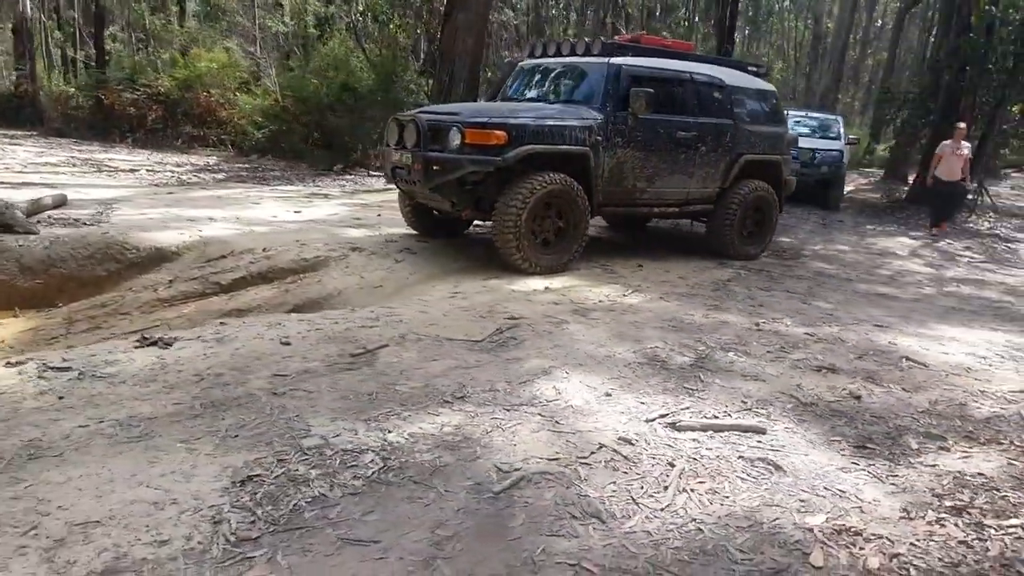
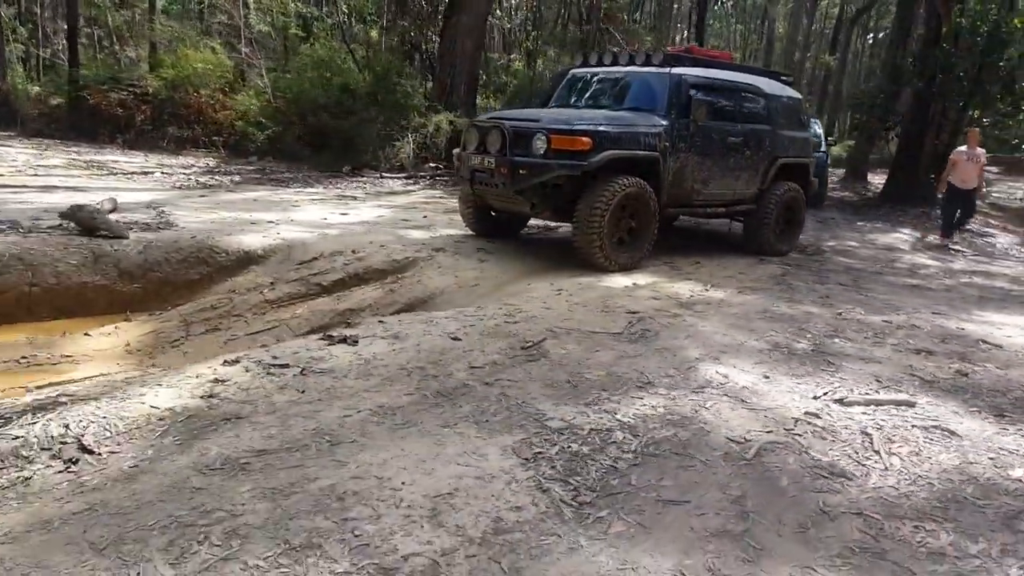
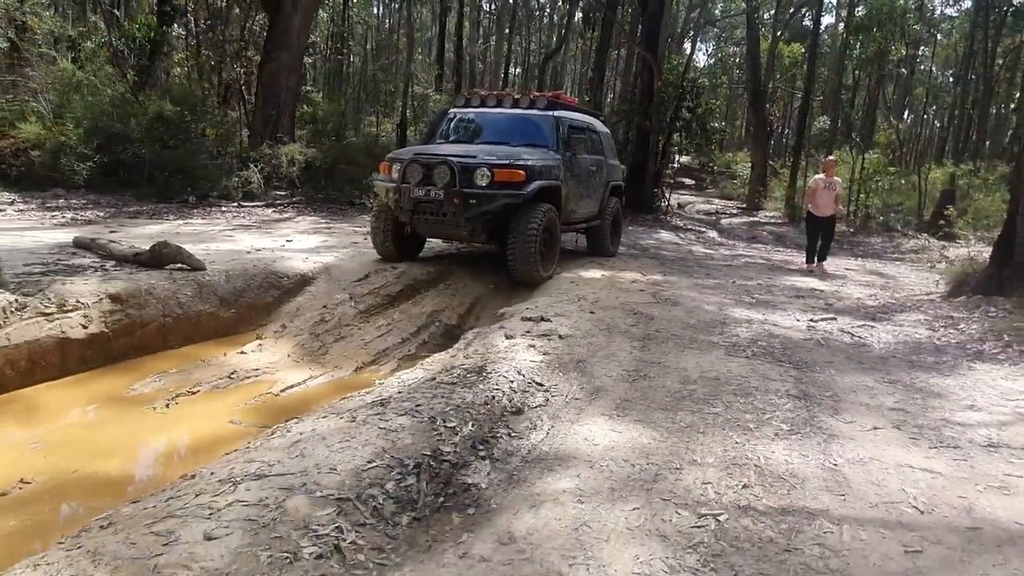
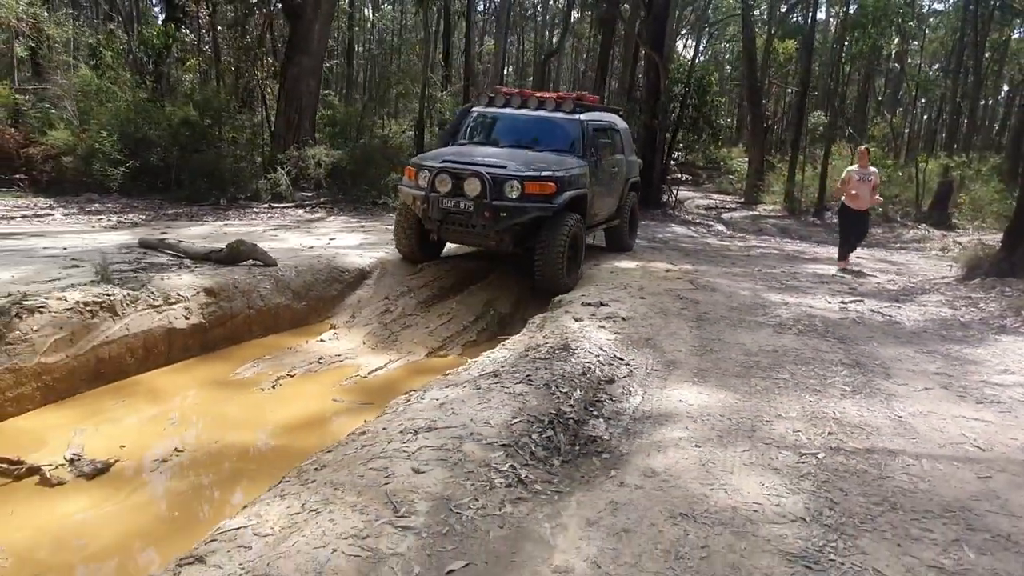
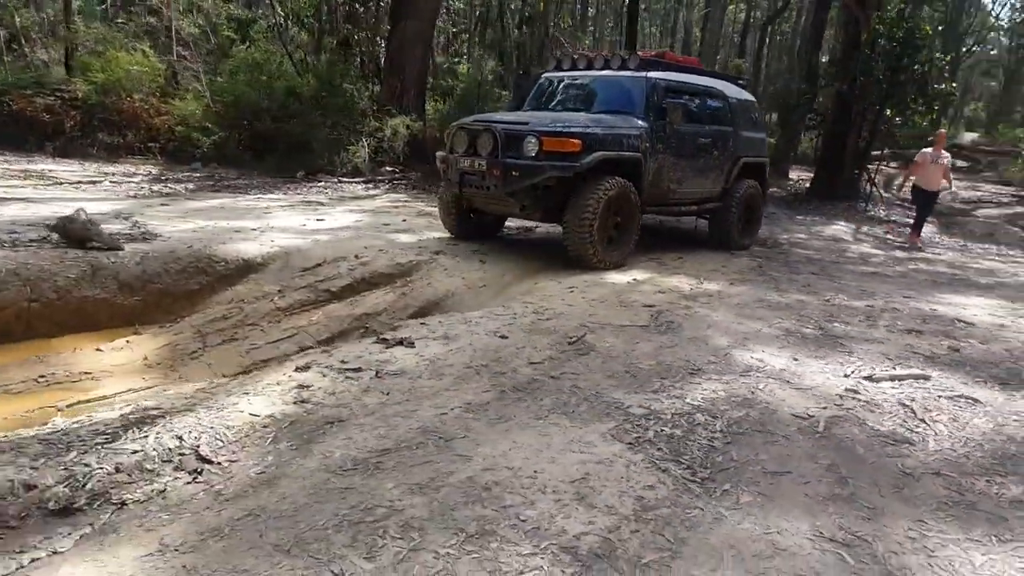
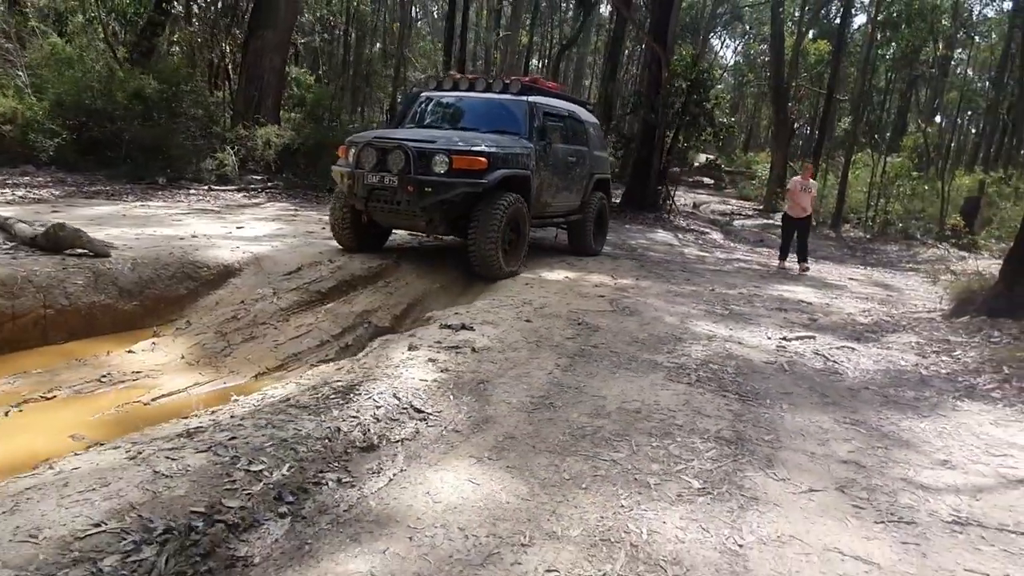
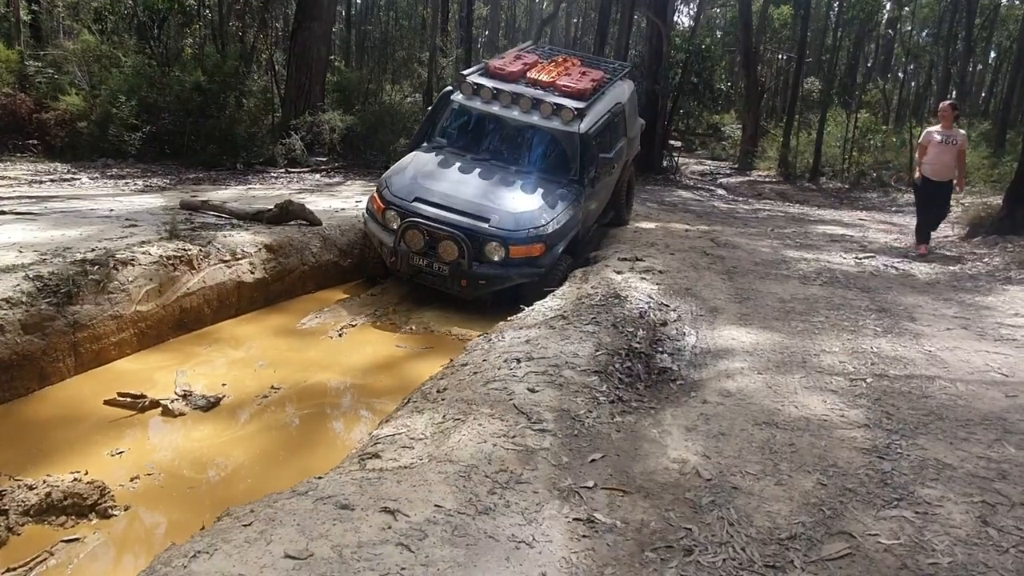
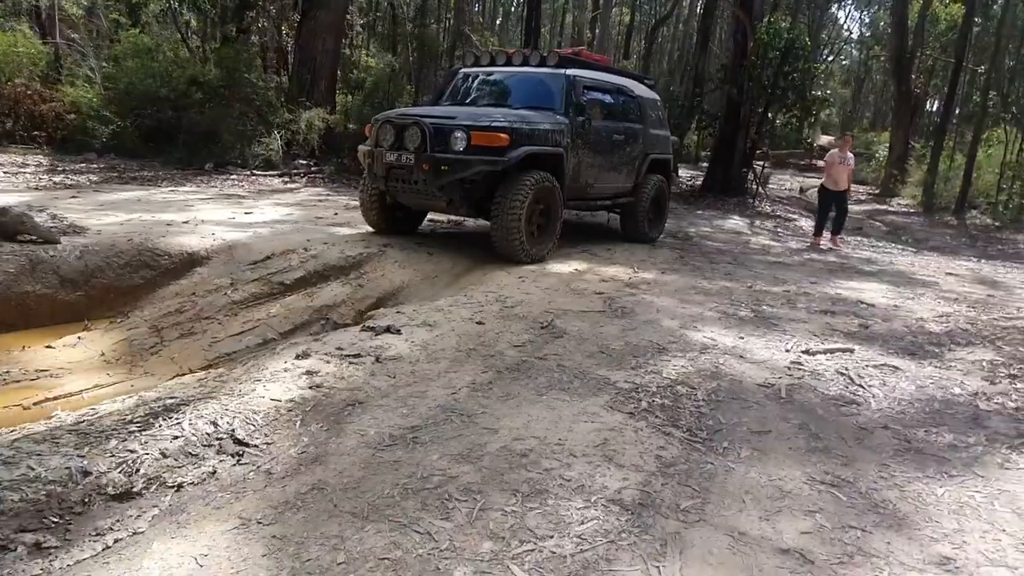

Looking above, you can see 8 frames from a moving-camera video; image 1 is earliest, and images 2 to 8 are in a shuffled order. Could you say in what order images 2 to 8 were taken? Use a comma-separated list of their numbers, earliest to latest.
2, 5, 8, 6, 3, 4, 7
